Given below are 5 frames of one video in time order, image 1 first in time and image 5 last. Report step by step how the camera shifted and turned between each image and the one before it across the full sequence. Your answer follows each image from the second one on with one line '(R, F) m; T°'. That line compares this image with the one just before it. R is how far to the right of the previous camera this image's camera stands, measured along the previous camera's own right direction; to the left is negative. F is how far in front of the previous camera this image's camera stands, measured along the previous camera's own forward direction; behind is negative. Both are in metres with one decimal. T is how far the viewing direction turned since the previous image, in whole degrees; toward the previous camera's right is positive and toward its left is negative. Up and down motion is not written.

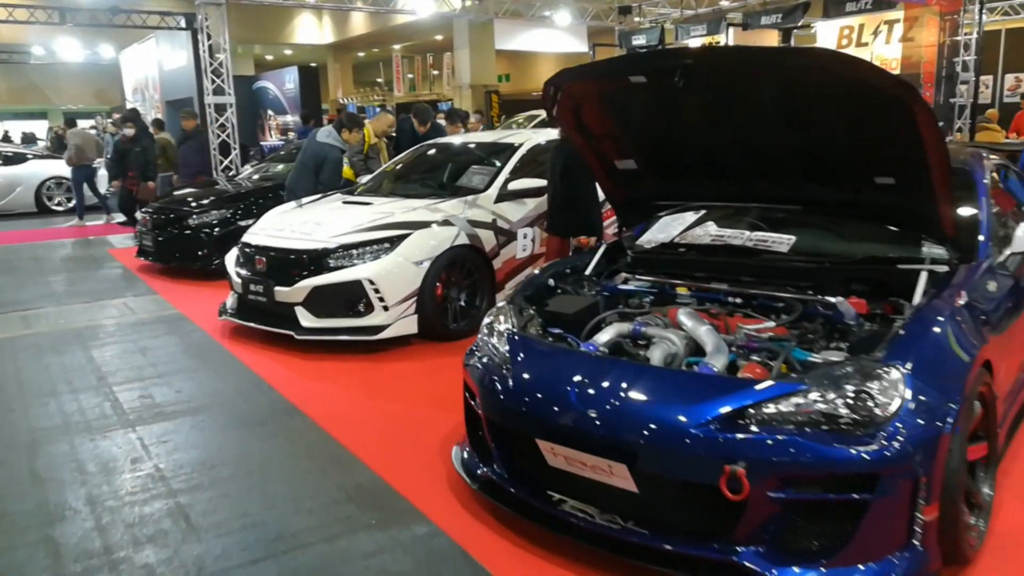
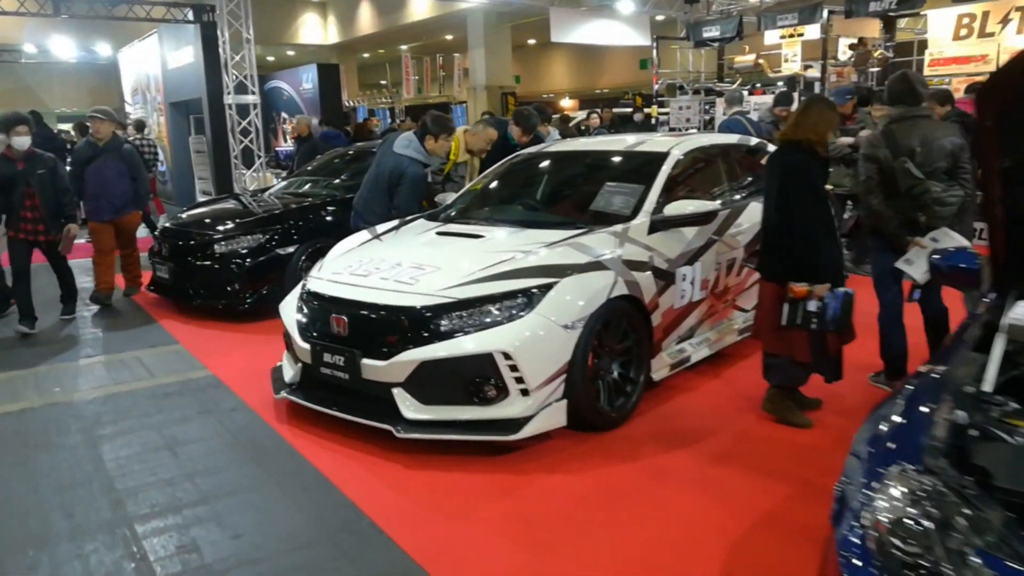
(-0.9, +1.6) m; 0°
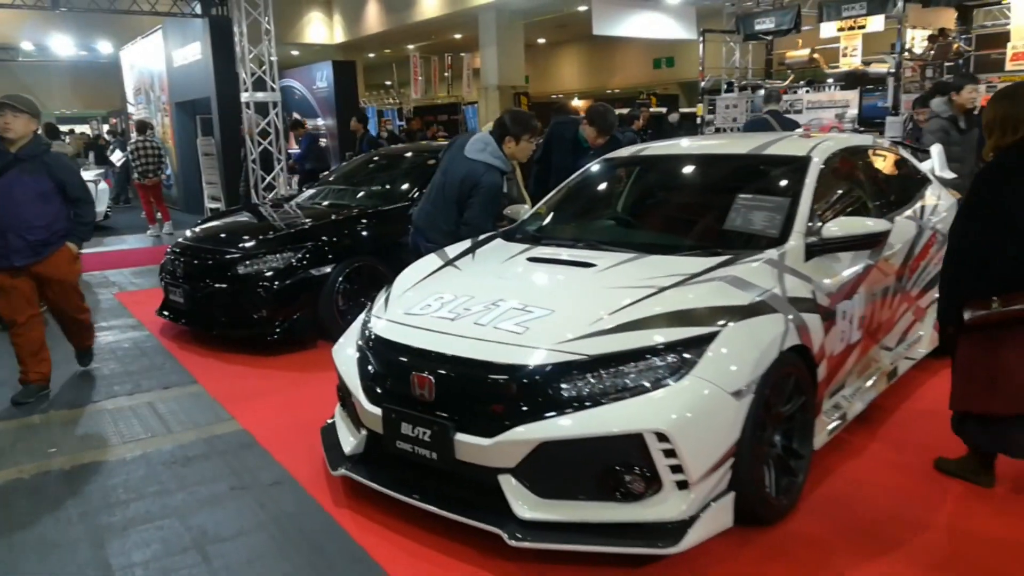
(-0.5, +1.0) m; 0°
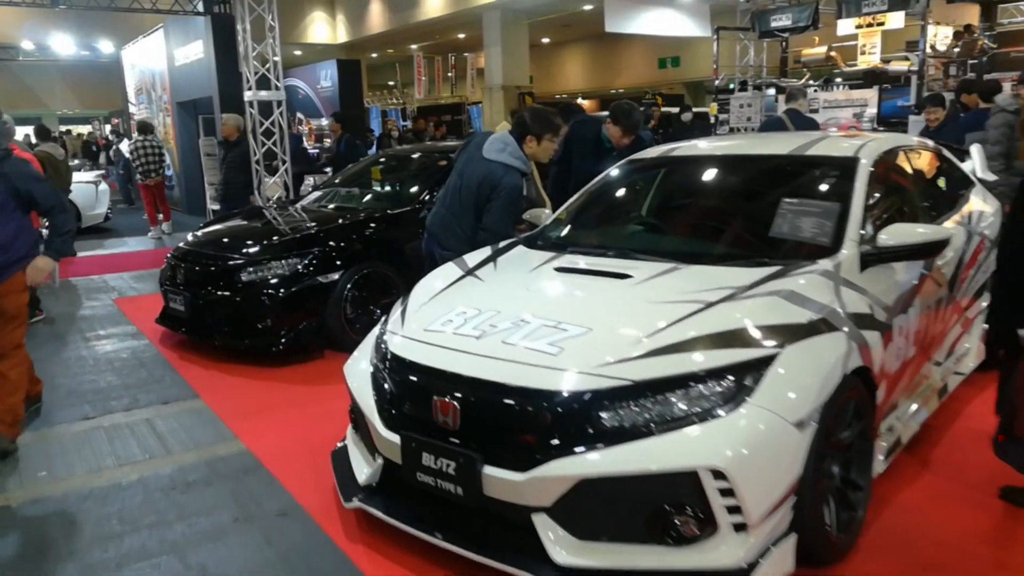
(-0.1, +0.3) m; 0°
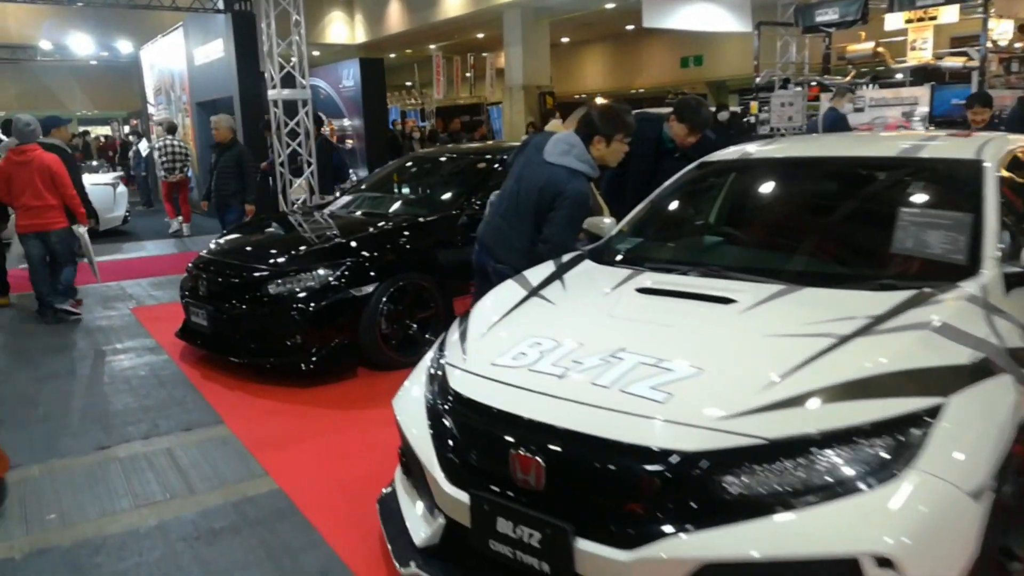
(-0.2, +0.5) m; -1°
